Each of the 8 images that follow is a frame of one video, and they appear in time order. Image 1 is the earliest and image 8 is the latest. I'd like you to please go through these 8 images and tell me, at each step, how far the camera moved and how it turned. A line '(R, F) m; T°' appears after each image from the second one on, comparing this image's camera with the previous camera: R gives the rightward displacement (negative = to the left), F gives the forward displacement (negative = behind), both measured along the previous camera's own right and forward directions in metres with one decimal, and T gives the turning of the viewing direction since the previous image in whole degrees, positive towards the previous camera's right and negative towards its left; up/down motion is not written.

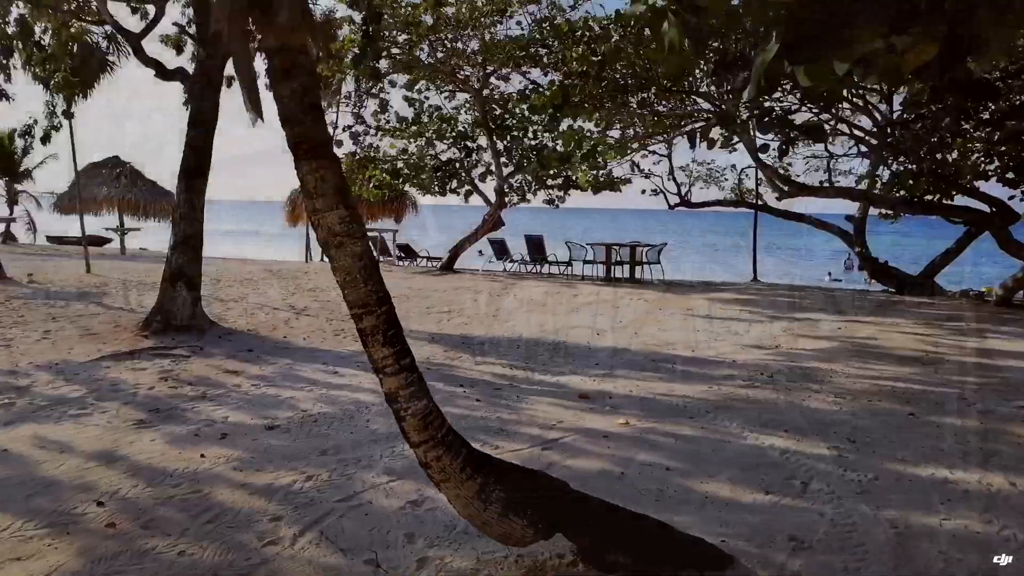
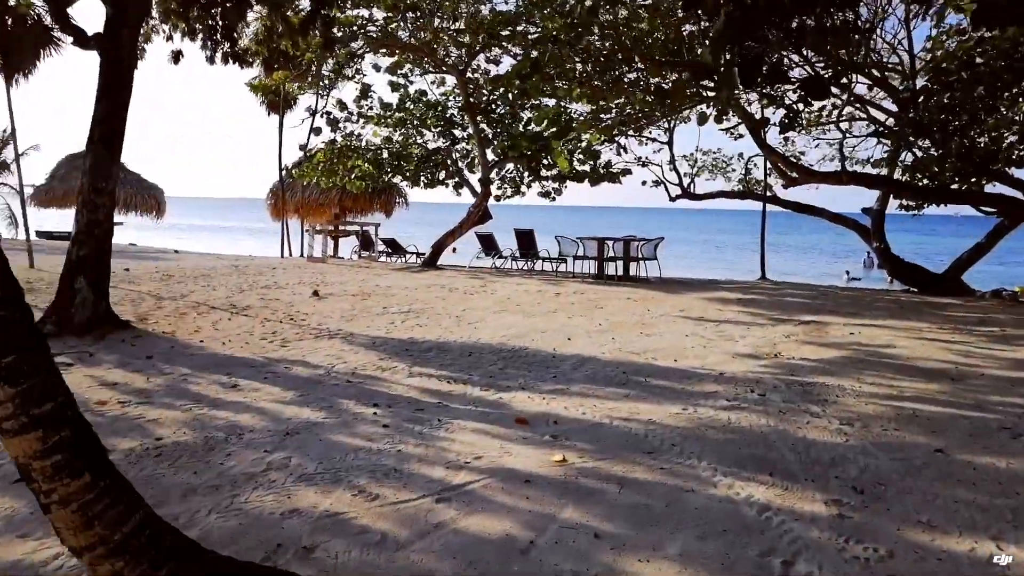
(+0.6, +1.2) m; -1°
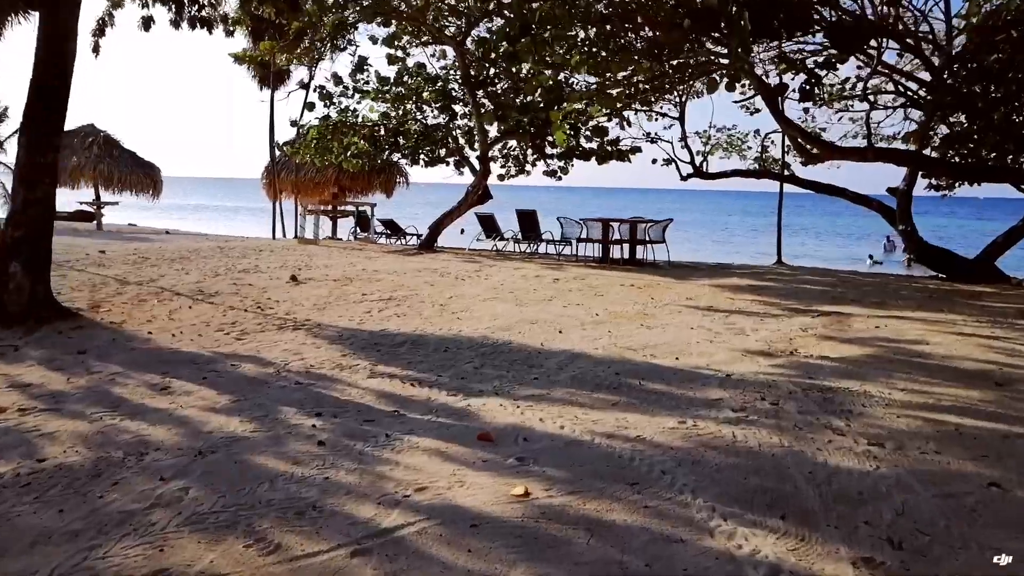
(+0.3, +0.8) m; -1°
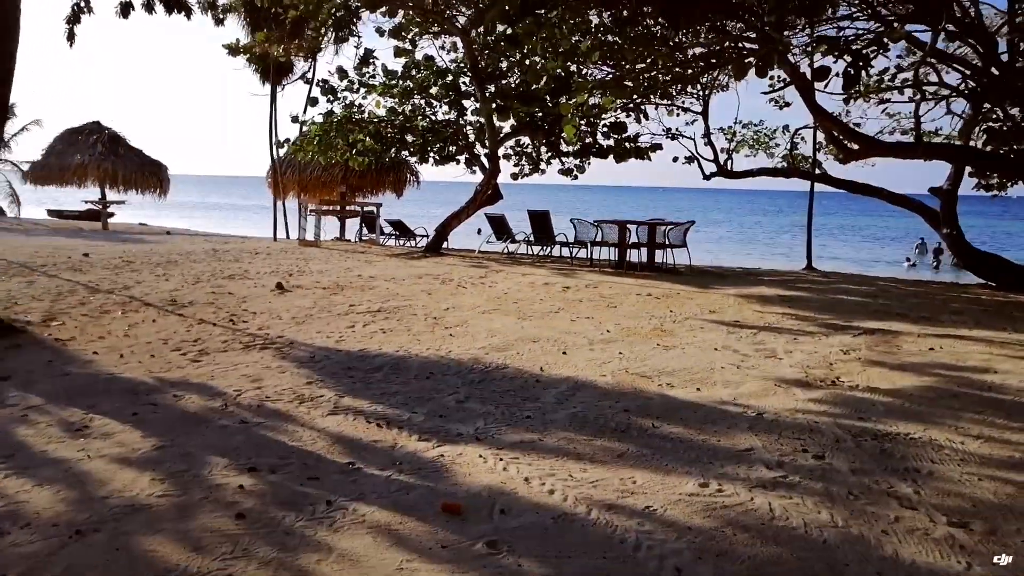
(+0.2, +0.9) m; -2°
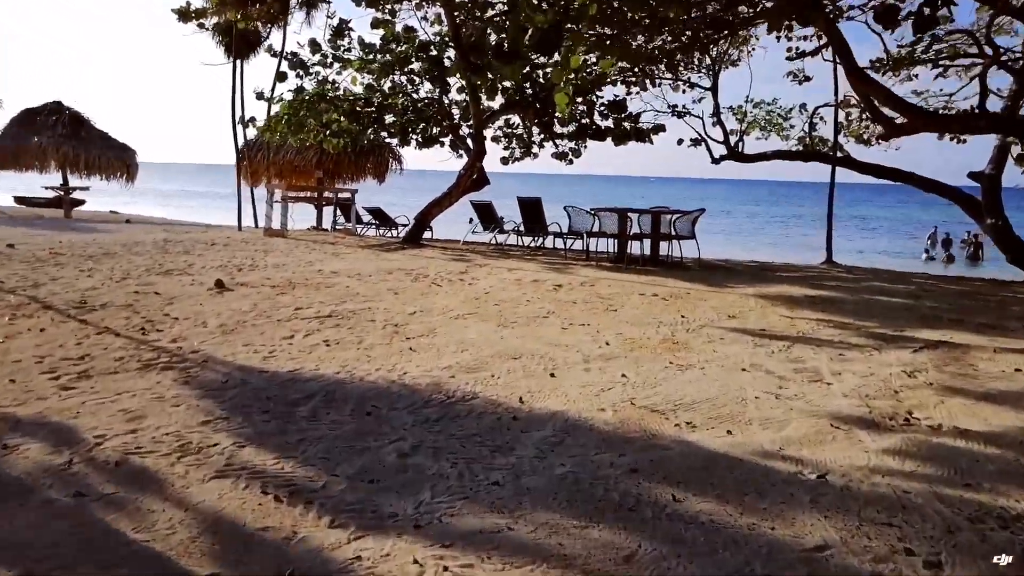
(+0.1, +1.3) m; 0°
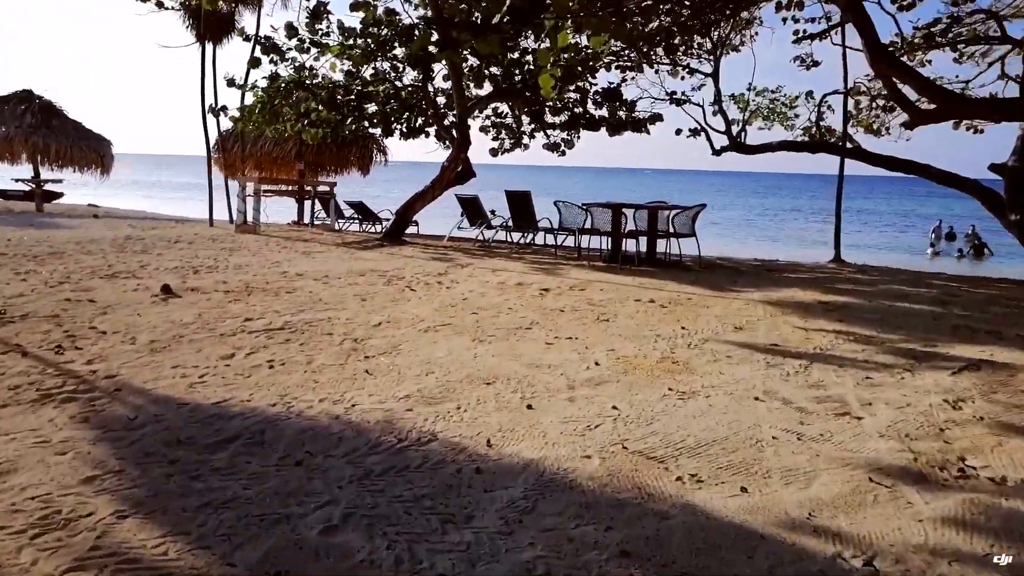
(+0.1, +0.8) m; 0°
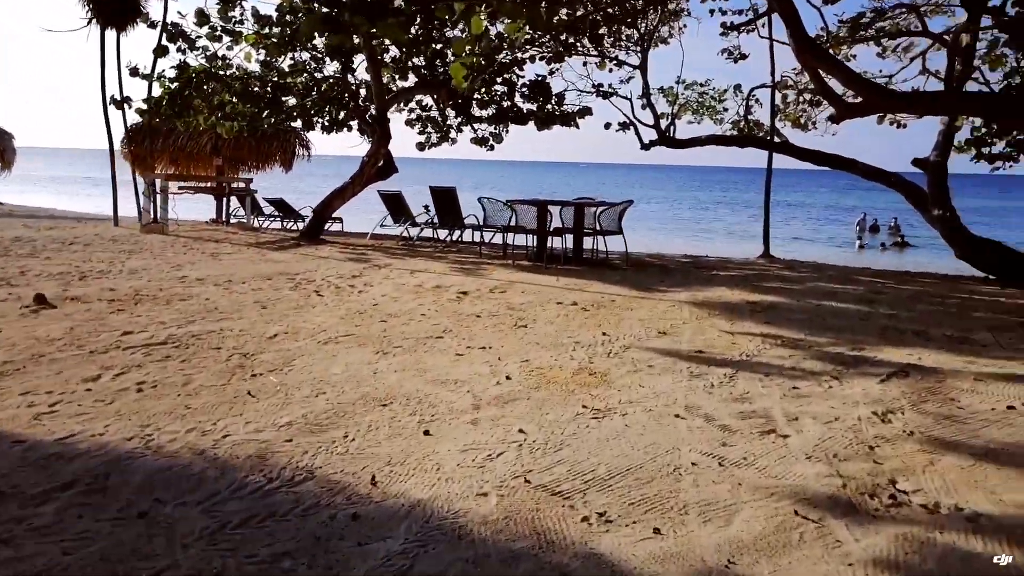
(+0.2, +0.4) m; +4°
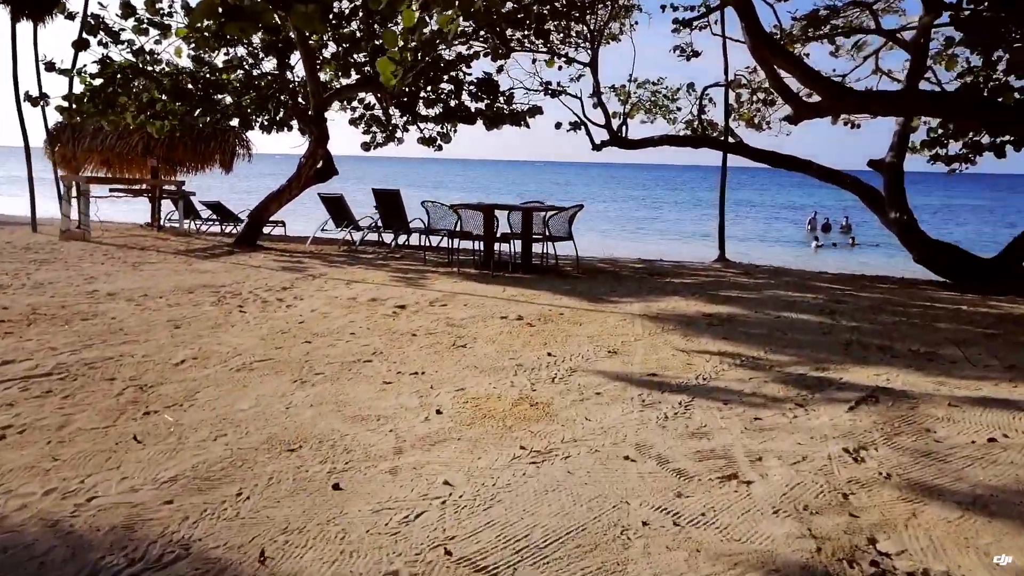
(+0.1, +0.5) m; +3°
